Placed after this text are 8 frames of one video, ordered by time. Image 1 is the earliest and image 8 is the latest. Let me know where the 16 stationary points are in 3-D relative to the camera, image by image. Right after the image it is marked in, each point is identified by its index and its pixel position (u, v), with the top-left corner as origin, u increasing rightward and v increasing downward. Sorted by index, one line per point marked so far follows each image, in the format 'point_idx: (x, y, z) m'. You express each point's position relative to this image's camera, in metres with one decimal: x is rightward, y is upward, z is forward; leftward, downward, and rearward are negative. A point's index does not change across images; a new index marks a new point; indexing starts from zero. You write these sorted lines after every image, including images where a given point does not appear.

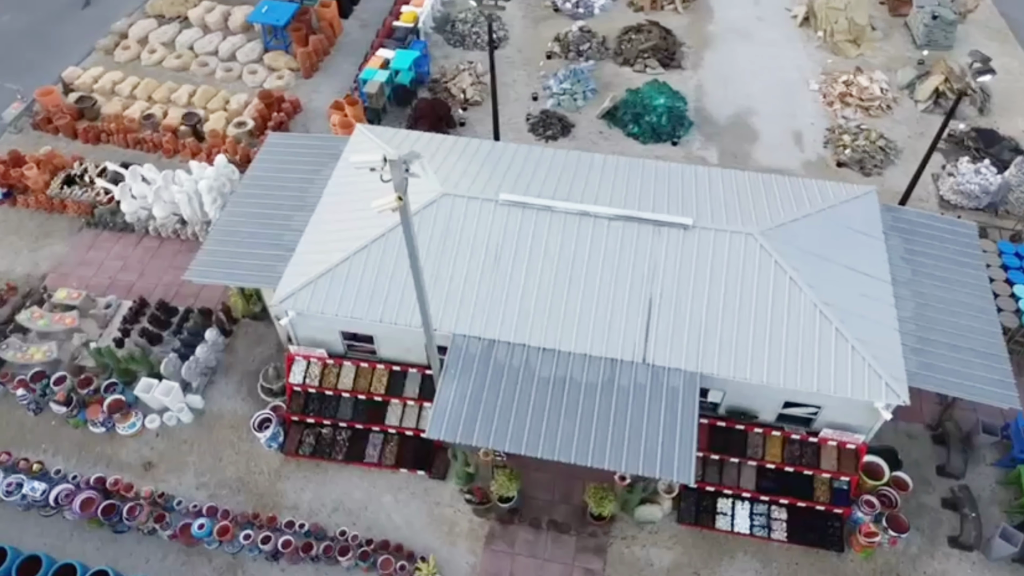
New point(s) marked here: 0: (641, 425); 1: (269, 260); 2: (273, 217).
0: (+2.1, -2.2, +12.2) m
1: (-4.5, +0.5, +14.4) m
2: (-4.7, +1.4, +15.1) m
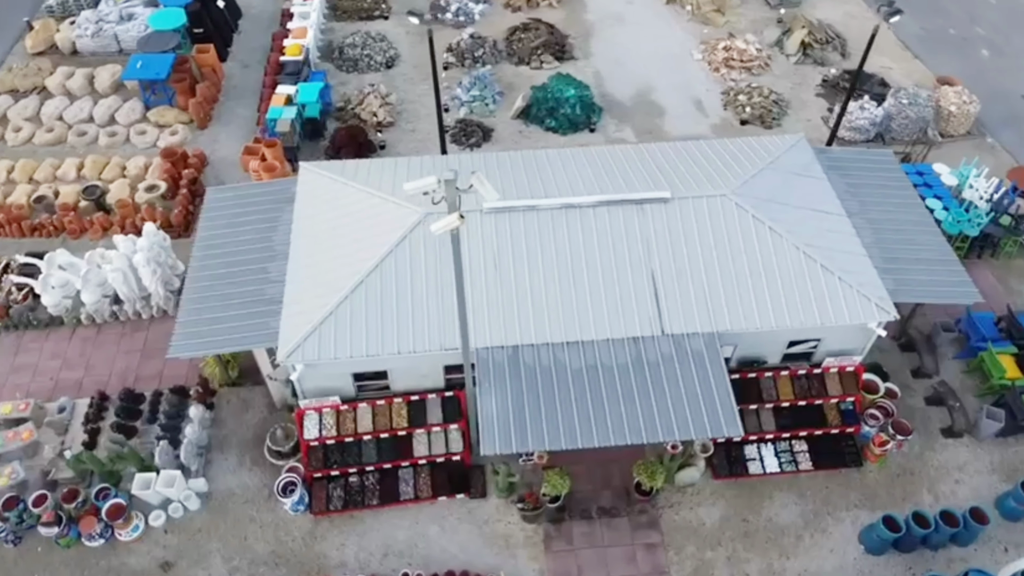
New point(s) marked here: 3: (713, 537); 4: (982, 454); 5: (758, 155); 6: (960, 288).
0: (+2.9, -1.7, +12.7) m
1: (-4.5, -0.5, +13.6) m
2: (-5.0, +0.2, +14.3) m
3: (+3.6, -4.5, +13.8) m
4: (+9.1, -3.2, +14.8) m
5: (+5.1, +2.8, +15.9) m
6: (+8.4, 0.0, +14.4) m
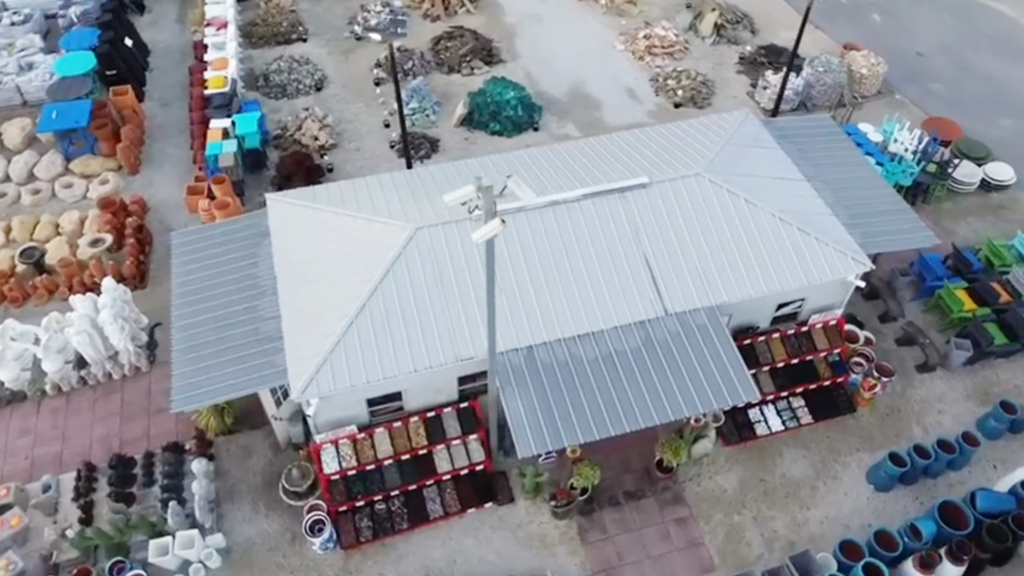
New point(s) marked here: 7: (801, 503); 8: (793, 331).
0: (+3.2, -1.4, +13.2) m
1: (-4.3, -1.2, +13.1) m
2: (-5.0, -0.5, +13.7) m
3: (+4.2, -4.0, +14.3) m
4: (+9.3, -2.0, +16.0) m
5: (+4.4, +3.3, +16.5) m
6: (+8.2, +1.1, +15.5) m
7: (+5.4, -4.0, +14.3) m
8: (+5.6, -0.9, +15.2) m
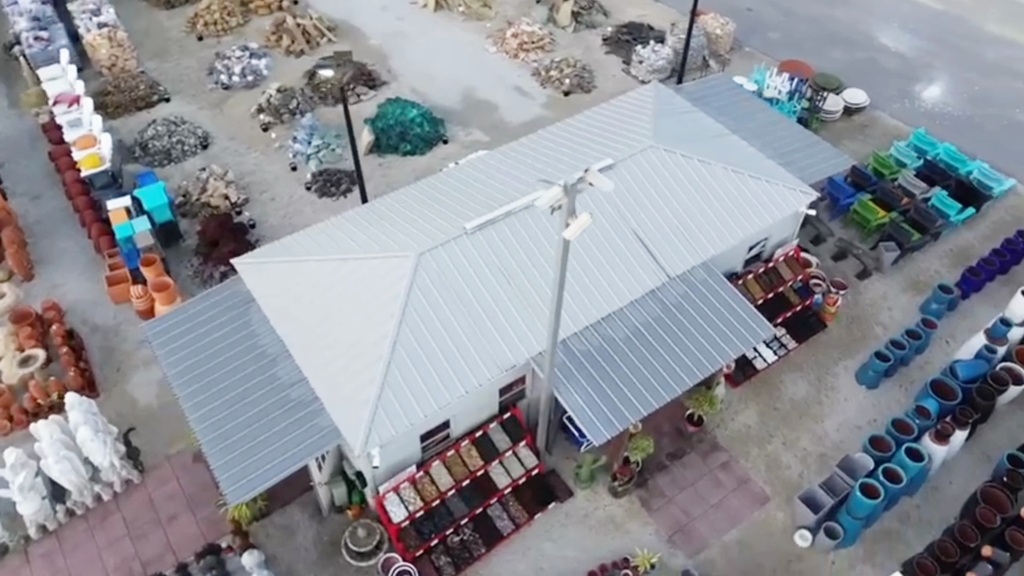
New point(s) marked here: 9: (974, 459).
0: (+3.7, -0.6, +14.1) m
1: (-3.4, -2.2, +12.4) m
2: (-4.3, -1.7, +12.8) m
3: (+5.1, -2.9, +15.5) m
4: (+9.0, +0.2, +18.1) m
5: (+3.0, +4.1, +17.6) m
6: (+7.4, +2.9, +17.4) m
7: (+6.2, -2.7, +15.7) m
8: (+5.4, +0.4, +16.5) m
9: (+9.1, -3.4, +15.1) m
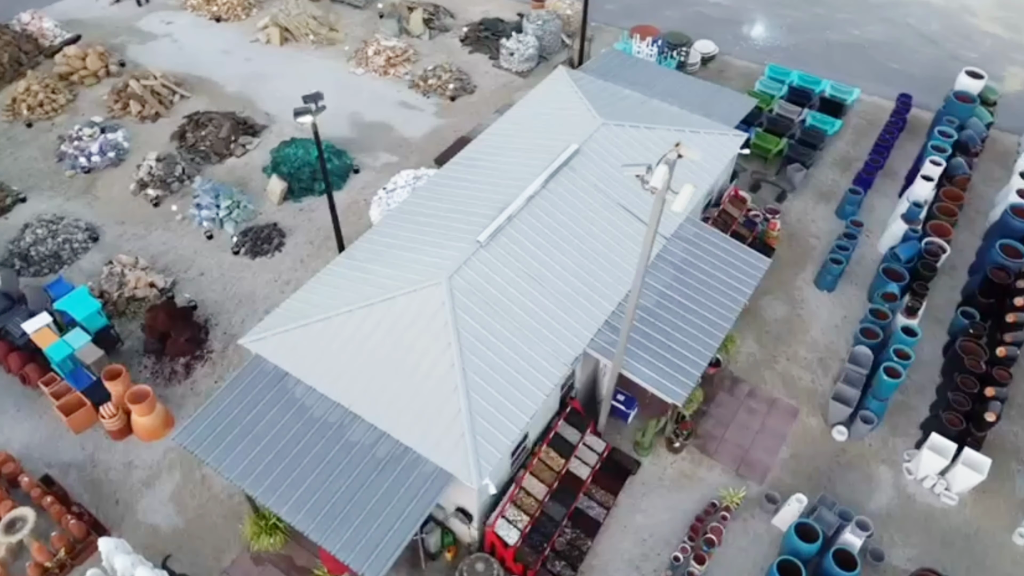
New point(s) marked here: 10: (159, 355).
0: (+4.1, +0.5, +15.1) m
1: (-1.7, -2.9, +11.8) m
2: (-2.8, -2.7, +12.0) m
3: (+5.6, -1.5, +16.9) m
4: (+7.8, +2.4, +20.4) m
5: (+1.3, +4.7, +18.2) m
6: (+5.7, +4.7, +19.2) m
7: (+6.6, -0.9, +17.4) m
8: (+4.8, +1.7, +17.9) m
9: (+9.6, -0.8, +17.5) m
10: (-7.6, -1.4, +16.5) m
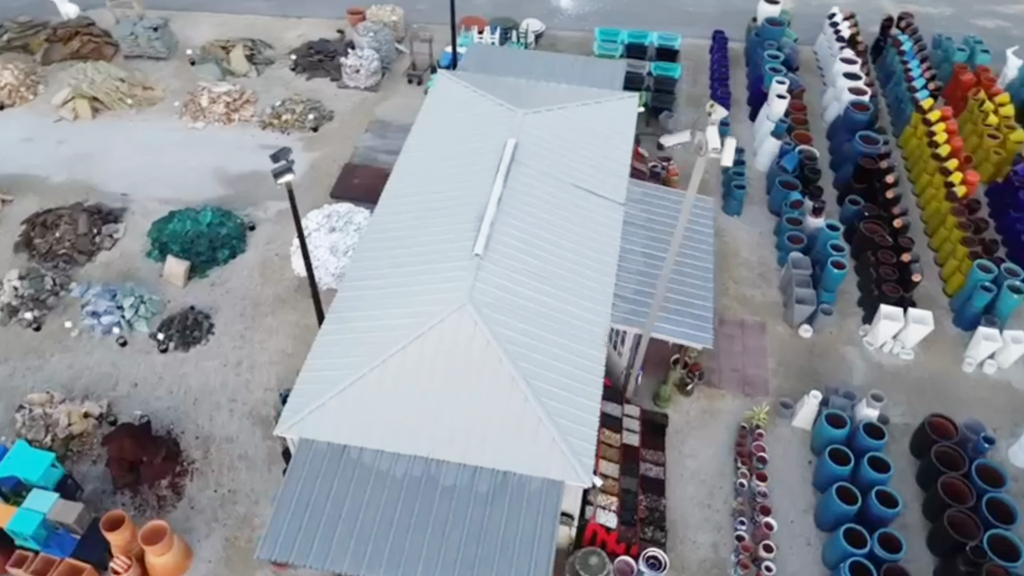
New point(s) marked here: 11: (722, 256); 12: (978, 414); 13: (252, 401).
0: (+3.4, +1.5, +16.2) m
1: (0.0, -3.3, +11.6) m
2: (-1.1, -3.4, +11.5) m
3: (+5.0, 0.0, +18.4) m
4: (+4.9, +4.3, +22.2) m
5: (-1.2, +4.6, +18.2) m
6: (+2.6, +5.9, +20.4) m
7: (+5.5, +0.8, +19.1) m
8: (+3.0, +2.9, +19.0) m
9: (+8.2, +1.8, +20.1) m
10: (-7.1, -3.7, +14.5) m
11: (+5.2, +0.8, +19.1) m
12: (+9.8, -2.7, +16.1) m
13: (-5.4, -2.4, +16.0) m
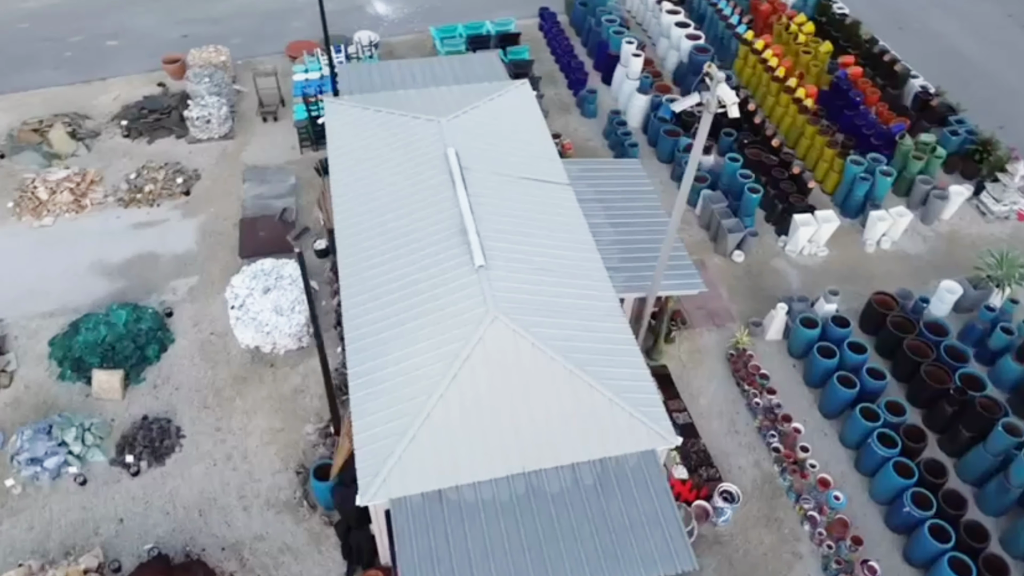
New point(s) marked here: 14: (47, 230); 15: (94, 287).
0: (+2.3, +2.3, +17.0) m
1: (+1.7, -3.1, +11.9) m
2: (+0.8, -3.5, +11.5) m
3: (+3.5, +1.3, +19.6) m
4: (+1.3, +5.2, +23.0) m
5: (-3.4, +3.9, +17.6) m
6: (-0.8, +6.2, +20.6) m
7: (+3.6, +2.2, +20.4) m
8: (+0.7, +3.4, +19.6) m
9: (+5.6, +3.8, +22.0) m
10: (-5.5, -5.6, +12.8) m
11: (+3.4, +2.0, +20.3) m
12: (+9.4, +0.1, +18.8) m
13: (-4.7, -3.9, +14.6) m
14: (-11.7, +1.5, +19.3) m
15: (-9.8, +0.1, +18.0) m
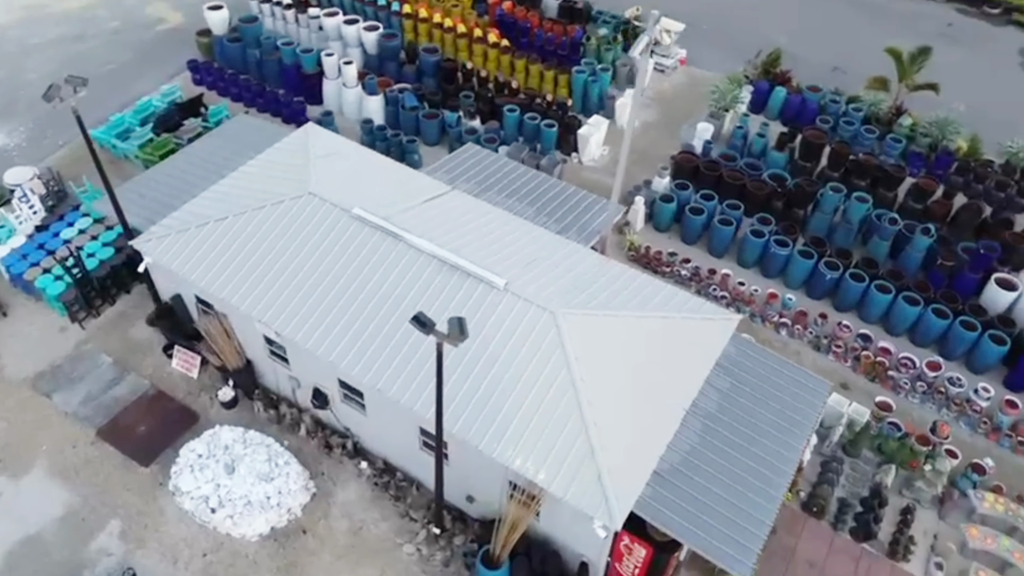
0: (-0.8, +2.7, +17.5) m
1: (+4.1, -1.5, +13.7) m
2: (+3.9, -2.3, +12.9) m
3: (-0.6, +2.1, +20.5) m
4: (-5.9, +3.8, +21.7) m
5: (-5.8, +1.1, +15.0) m
6: (-6.6, +3.9, +18.5) m
7: (-1.4, +2.8, +21.1) m
8: (-3.6, +2.5, +18.7) m
9: (-1.6, +5.0, +23.1) m
10: (-0.2, -7.5, +11.3) m
11: (-1.4, +2.6, +20.9) m
12: (+4.5, +4.2, +22.8) m
13: (-1.4, -5.8, +13.0) m
14: (-11.3, -5.5, +12.7) m
15: (-8.6, -5.6, +12.8) m
